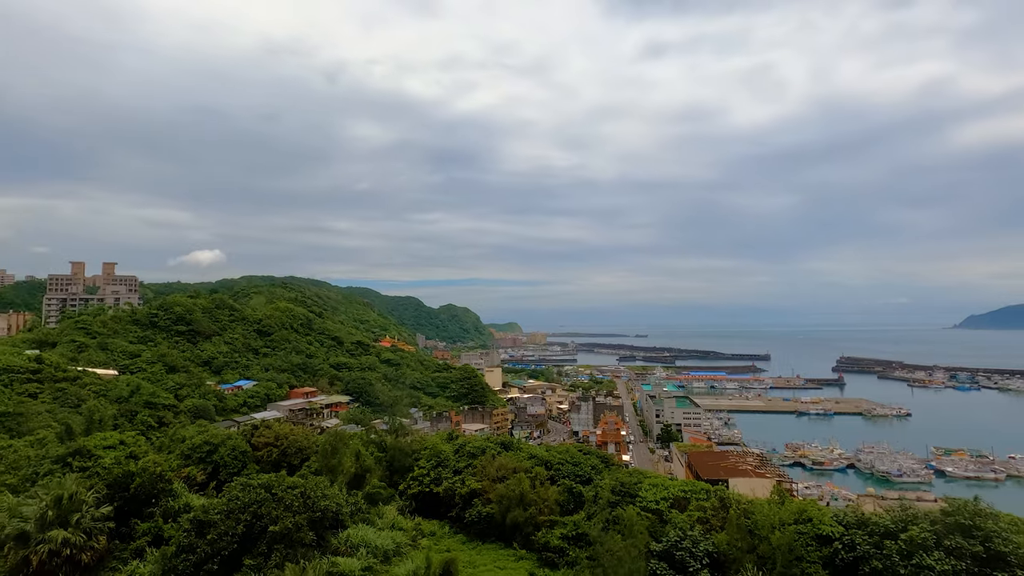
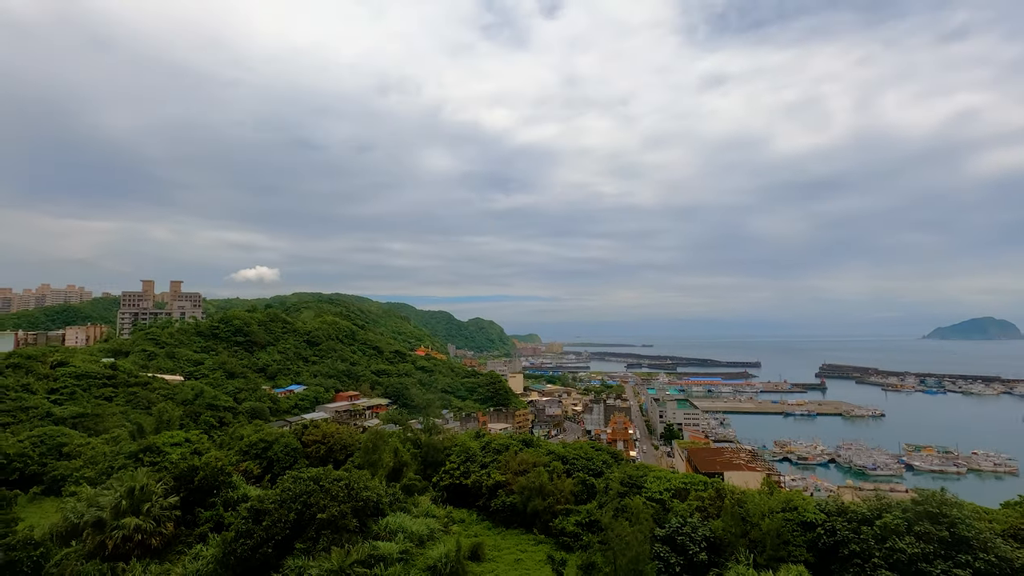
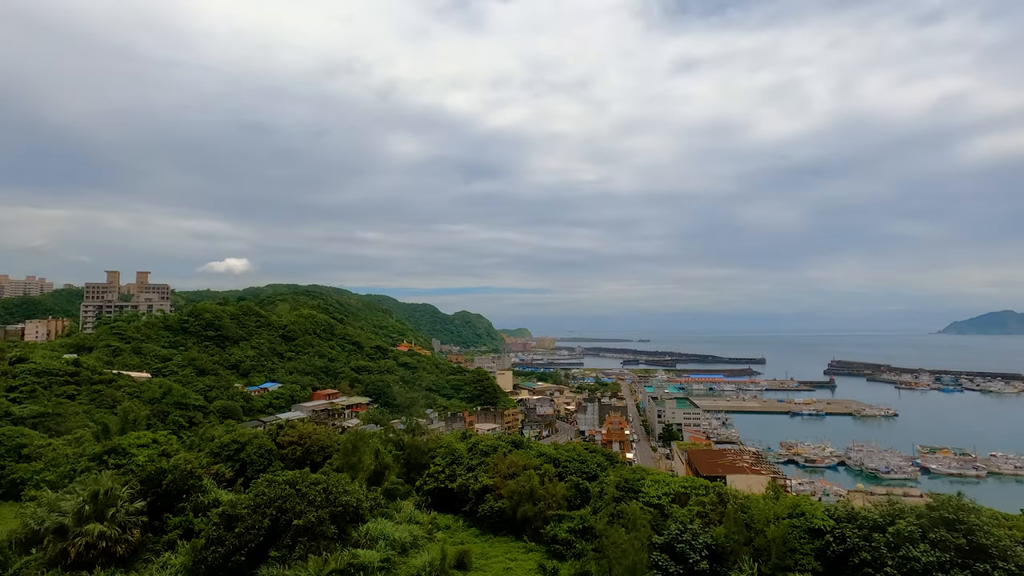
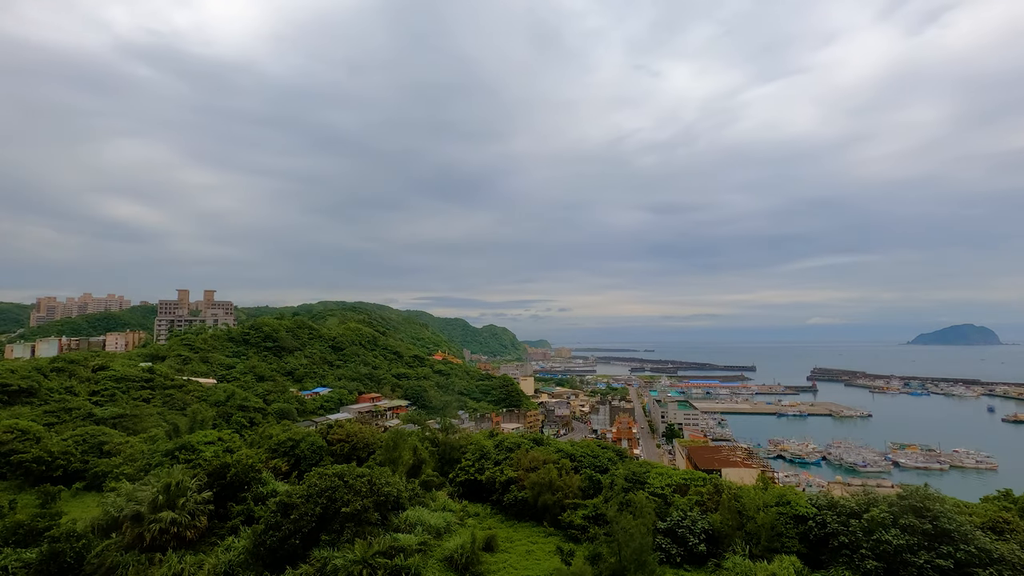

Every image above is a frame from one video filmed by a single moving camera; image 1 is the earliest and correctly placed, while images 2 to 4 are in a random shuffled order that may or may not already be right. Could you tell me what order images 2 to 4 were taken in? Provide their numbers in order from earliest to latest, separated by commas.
3, 2, 4
